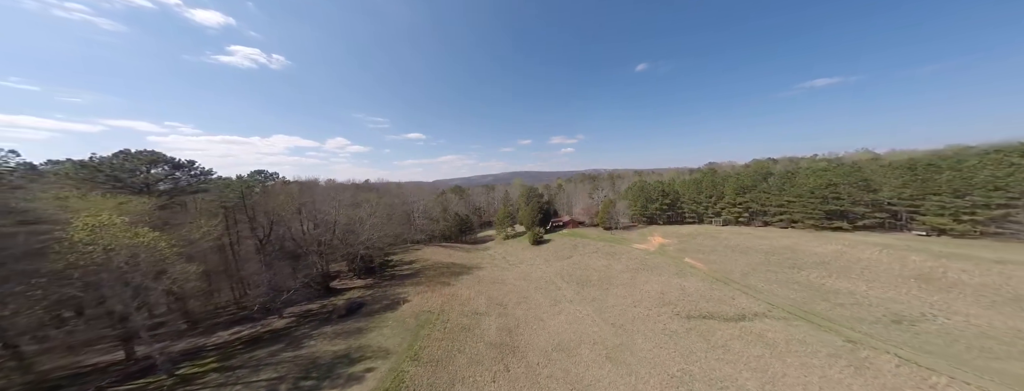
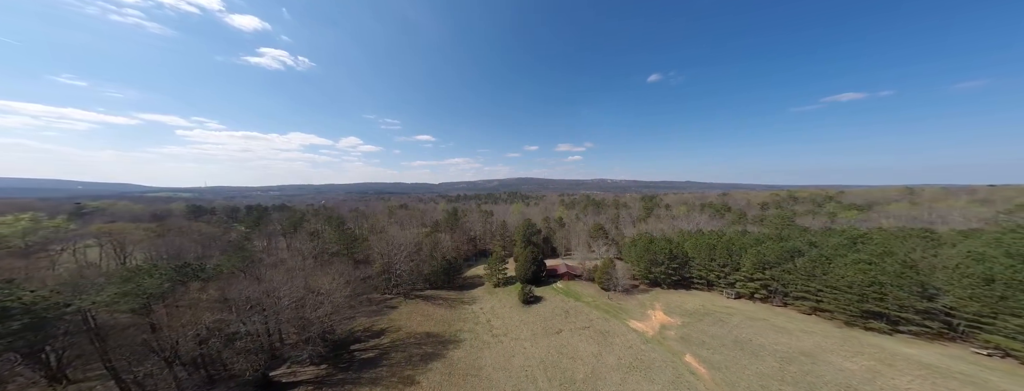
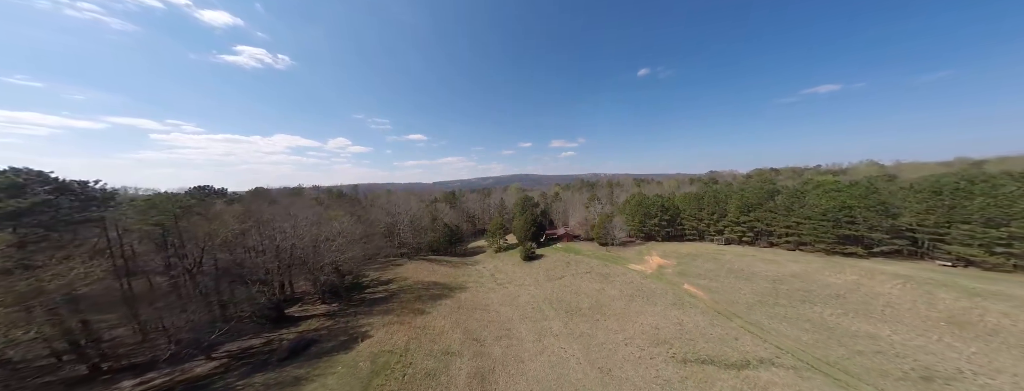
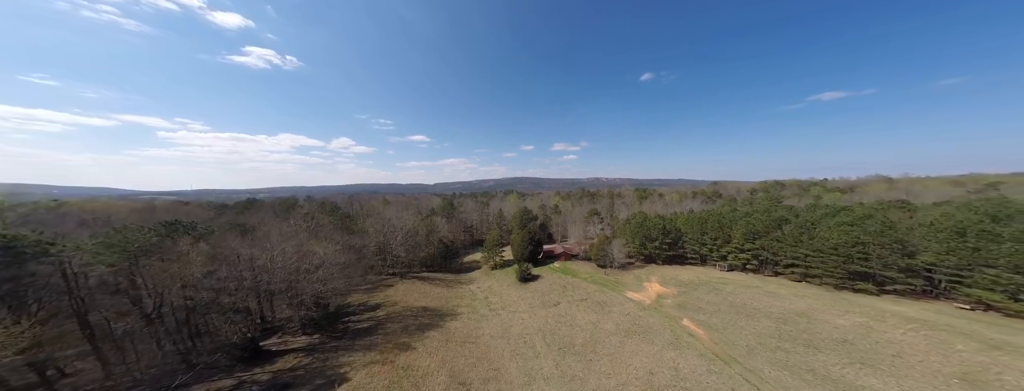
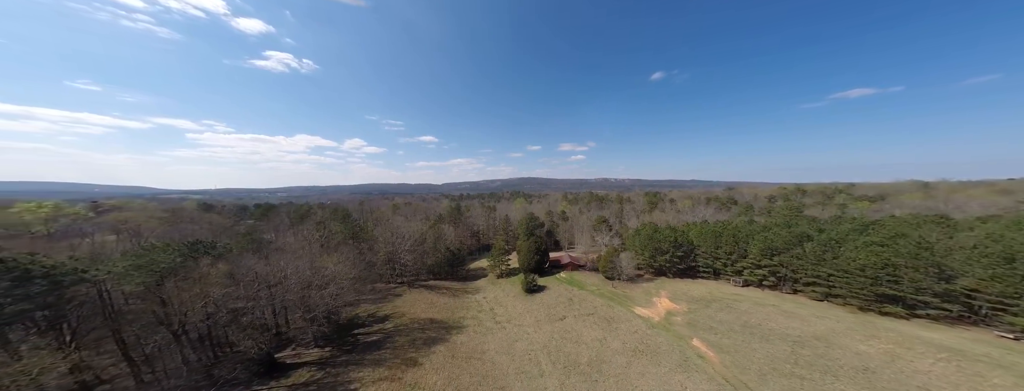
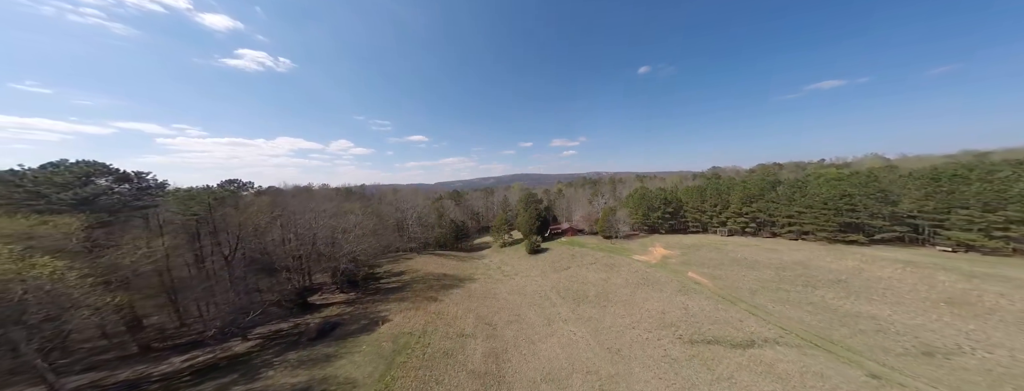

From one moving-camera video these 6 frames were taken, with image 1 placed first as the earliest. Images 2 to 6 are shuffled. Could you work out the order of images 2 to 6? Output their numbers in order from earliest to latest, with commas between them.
6, 3, 4, 5, 2
